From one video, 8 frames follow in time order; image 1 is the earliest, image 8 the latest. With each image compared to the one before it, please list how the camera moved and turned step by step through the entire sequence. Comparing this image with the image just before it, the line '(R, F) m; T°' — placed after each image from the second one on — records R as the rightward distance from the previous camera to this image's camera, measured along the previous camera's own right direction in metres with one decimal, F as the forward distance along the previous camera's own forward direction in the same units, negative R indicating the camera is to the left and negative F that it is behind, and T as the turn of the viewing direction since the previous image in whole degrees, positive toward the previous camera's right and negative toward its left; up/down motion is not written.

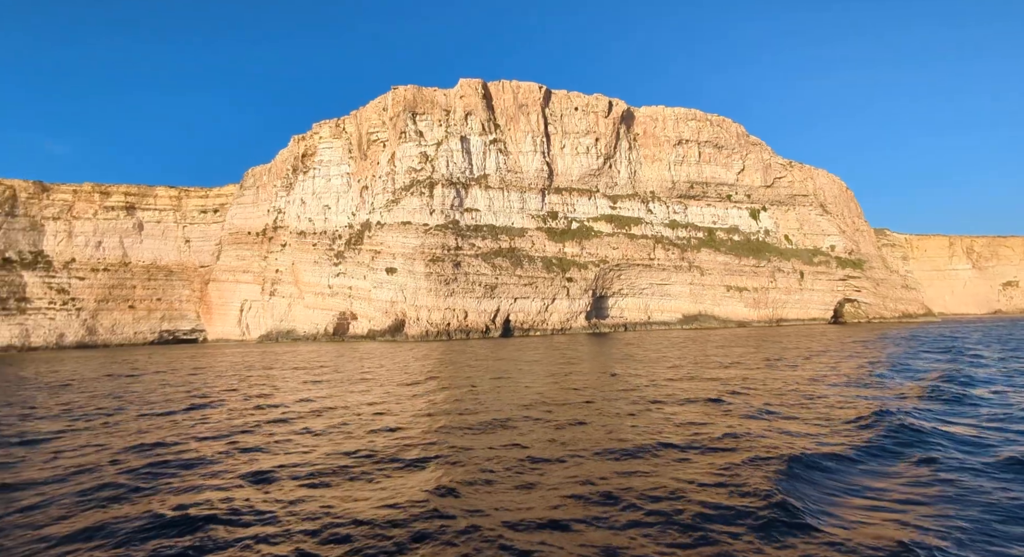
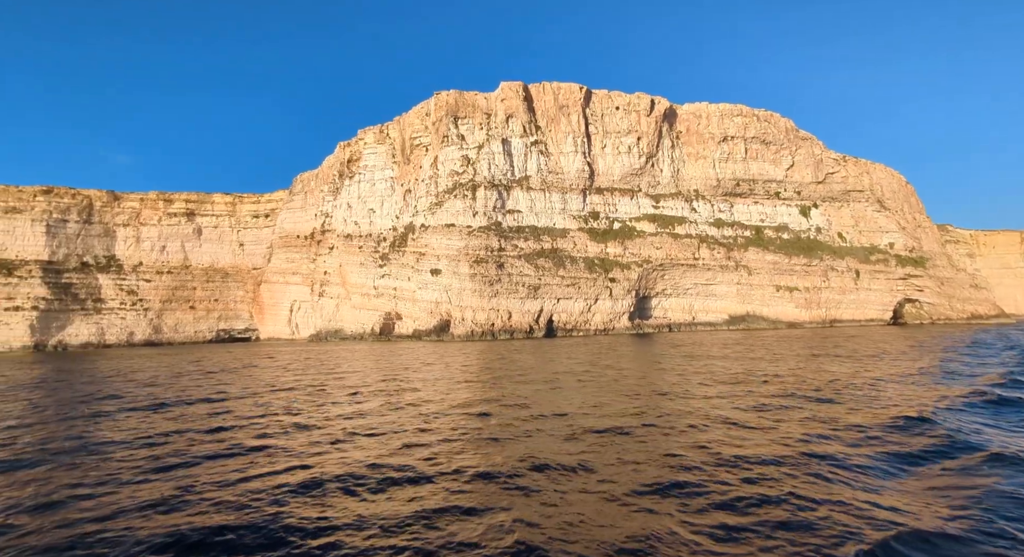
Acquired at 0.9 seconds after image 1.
(-0.1, -0.2) m; -5°
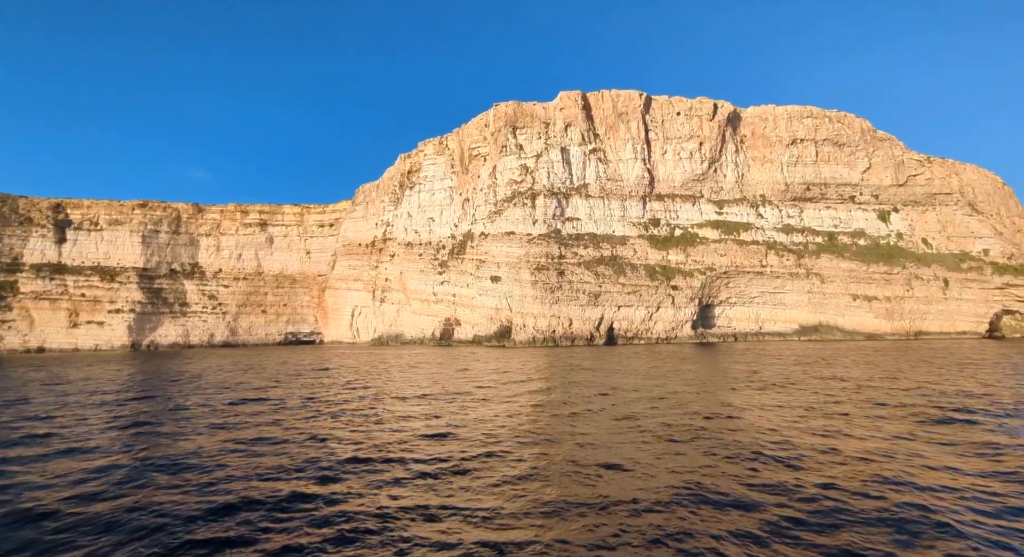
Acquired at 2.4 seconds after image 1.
(-0.3, -0.3) m; -6°
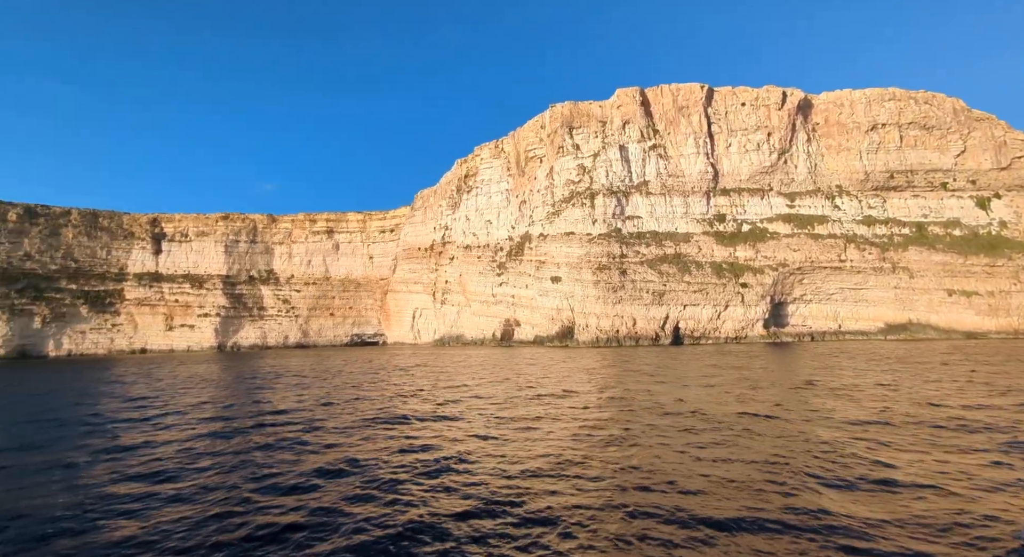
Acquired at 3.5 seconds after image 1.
(-0.2, -0.2) m; -6°
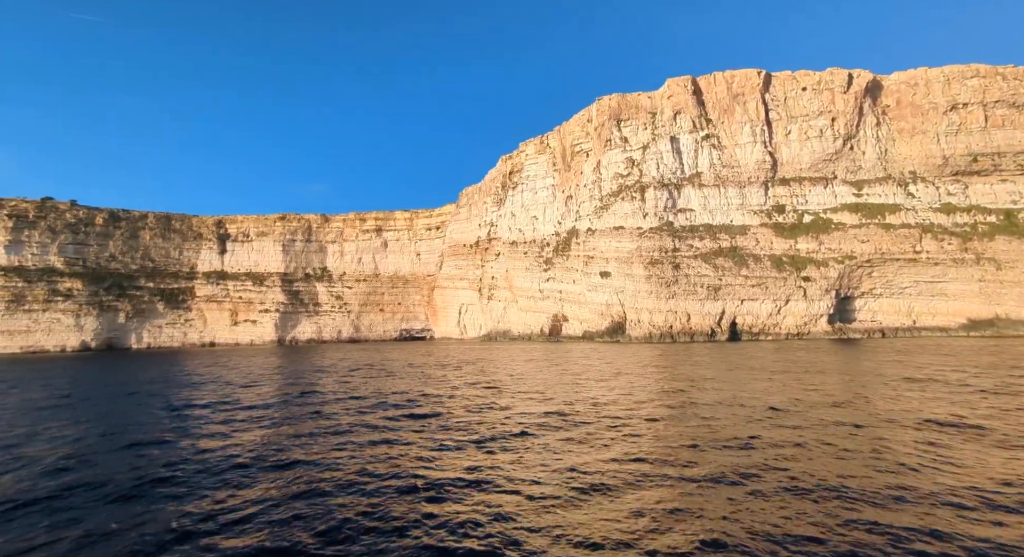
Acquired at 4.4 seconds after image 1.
(-0.2, 0.0) m; -5°
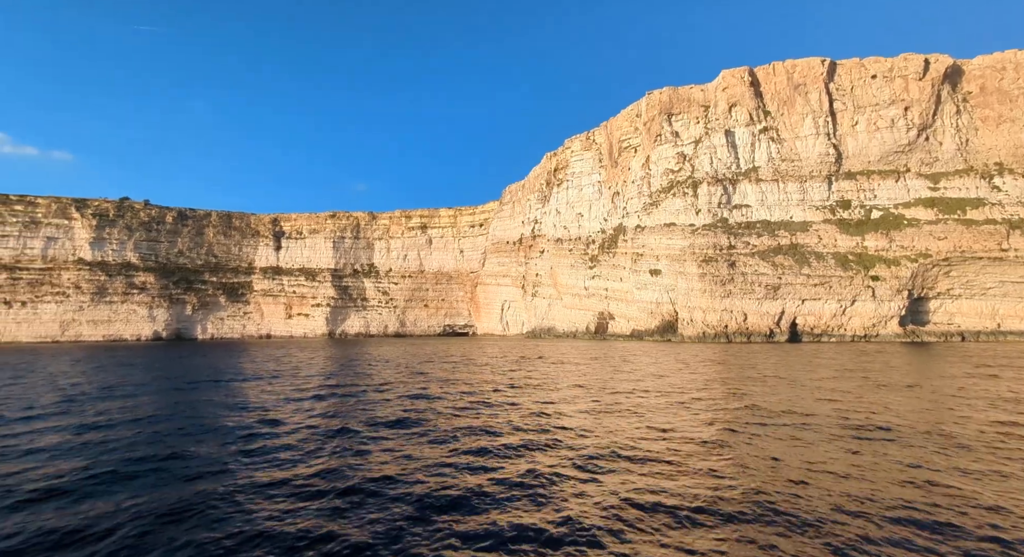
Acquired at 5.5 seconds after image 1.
(-0.3, 0.0) m; -5°
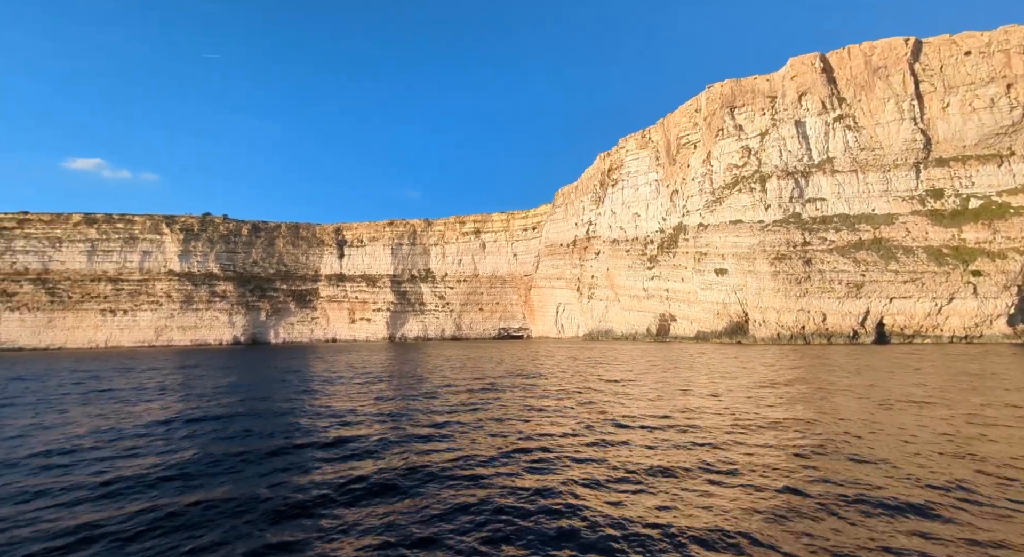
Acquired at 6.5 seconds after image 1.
(-0.3, 0.0) m; -6°
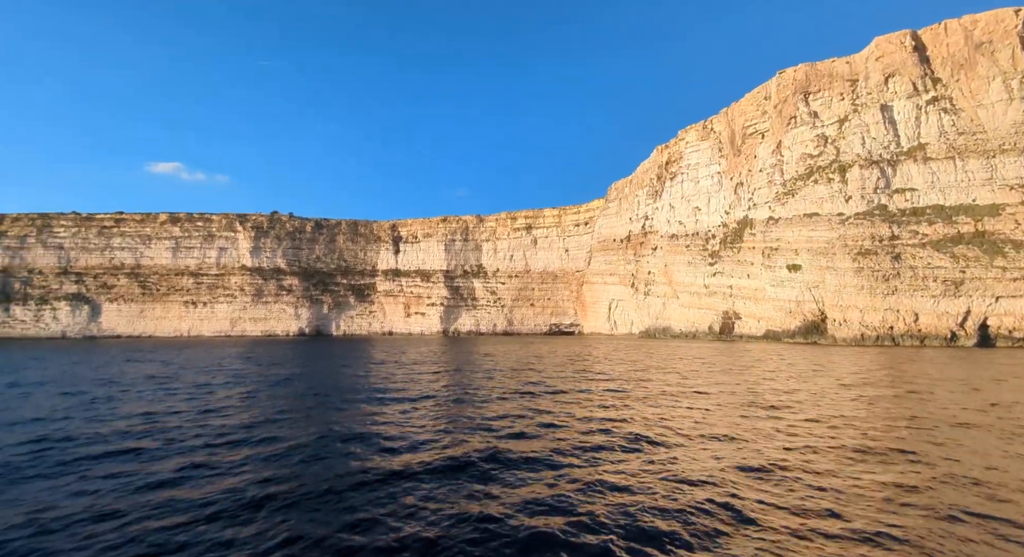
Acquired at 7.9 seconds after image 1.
(-0.4, +0.2) m; -6°
